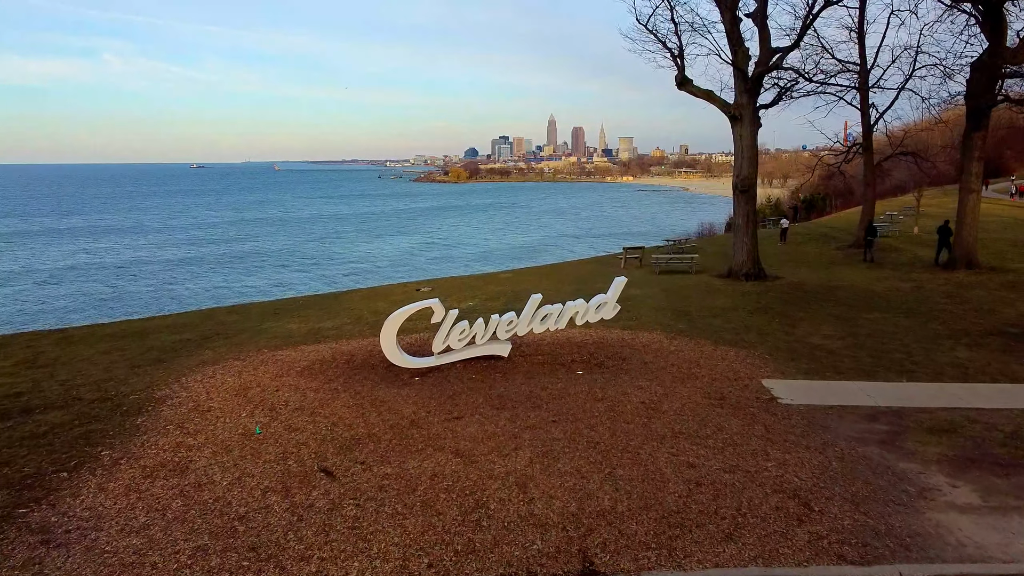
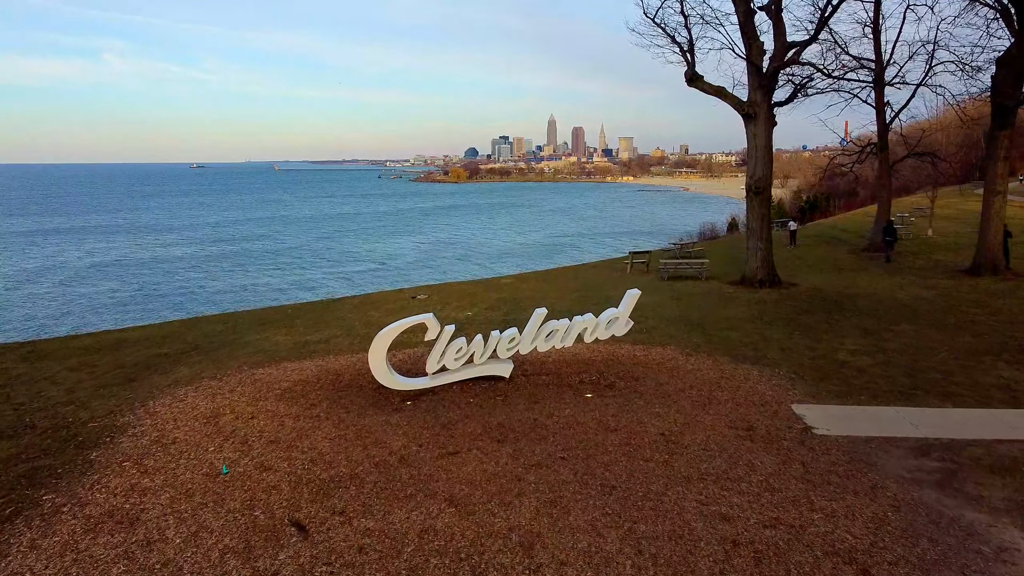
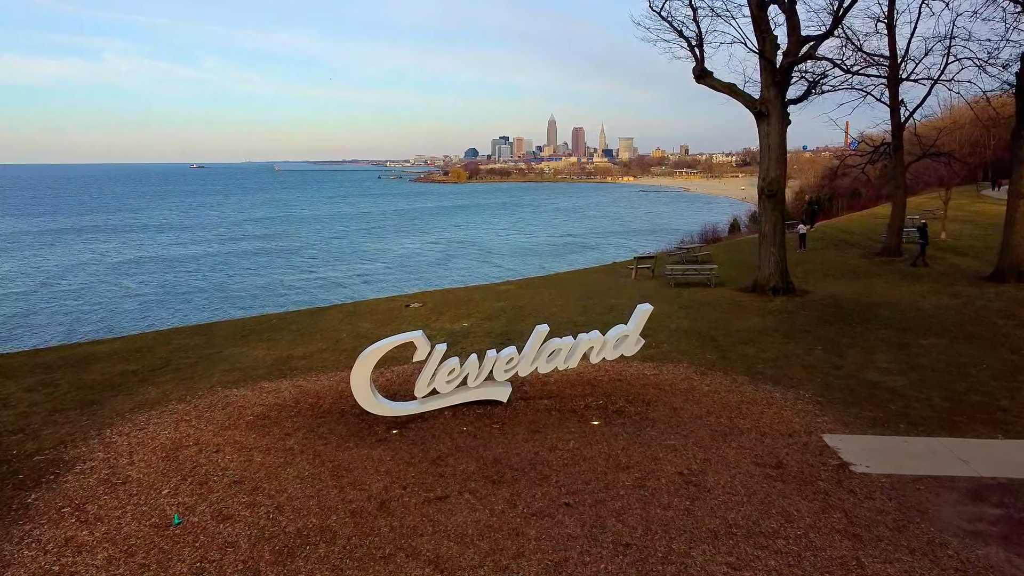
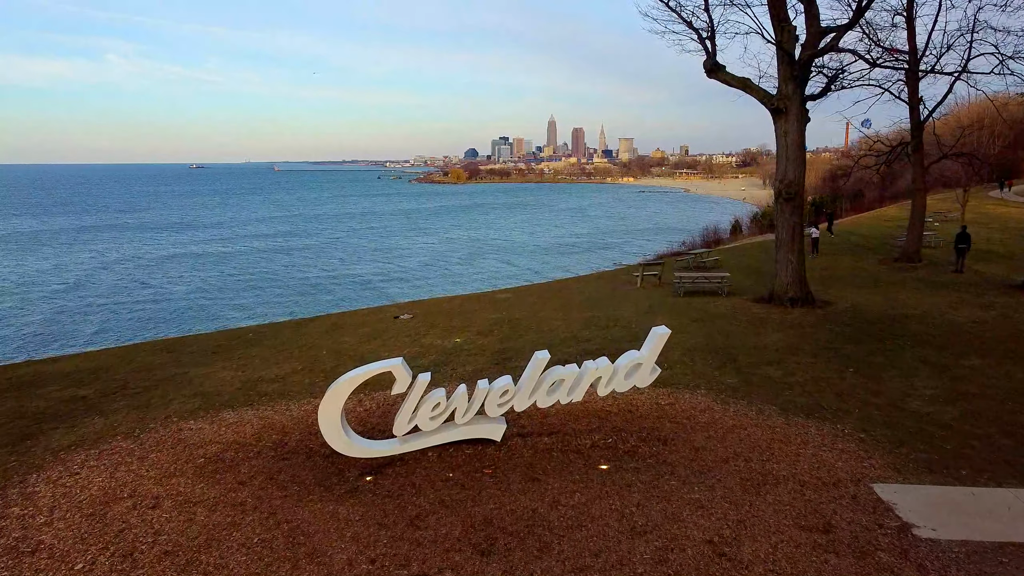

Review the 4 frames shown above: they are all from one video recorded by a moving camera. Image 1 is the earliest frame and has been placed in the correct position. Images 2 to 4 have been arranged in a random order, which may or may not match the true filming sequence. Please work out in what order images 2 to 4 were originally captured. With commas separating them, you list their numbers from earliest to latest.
2, 3, 4
